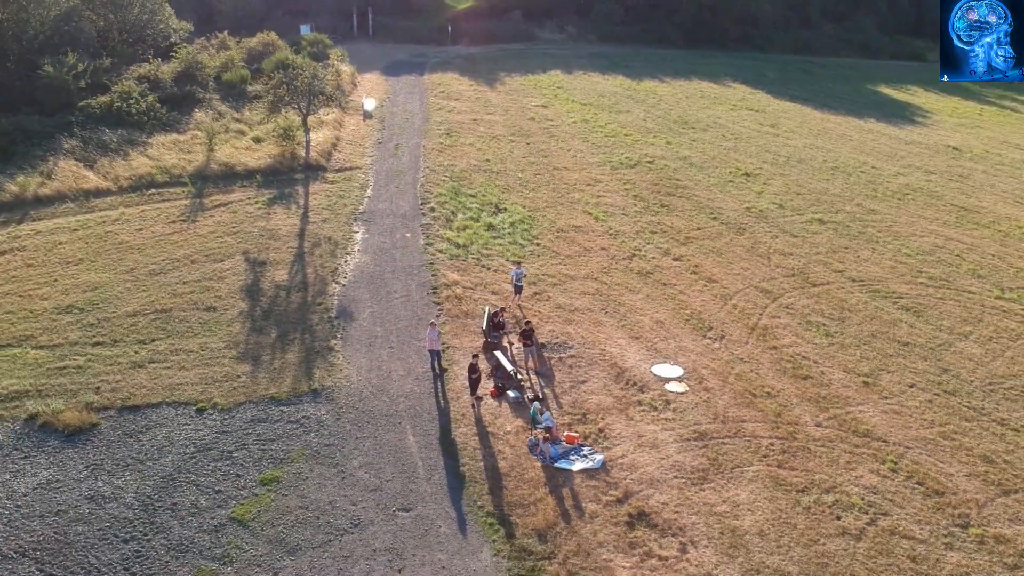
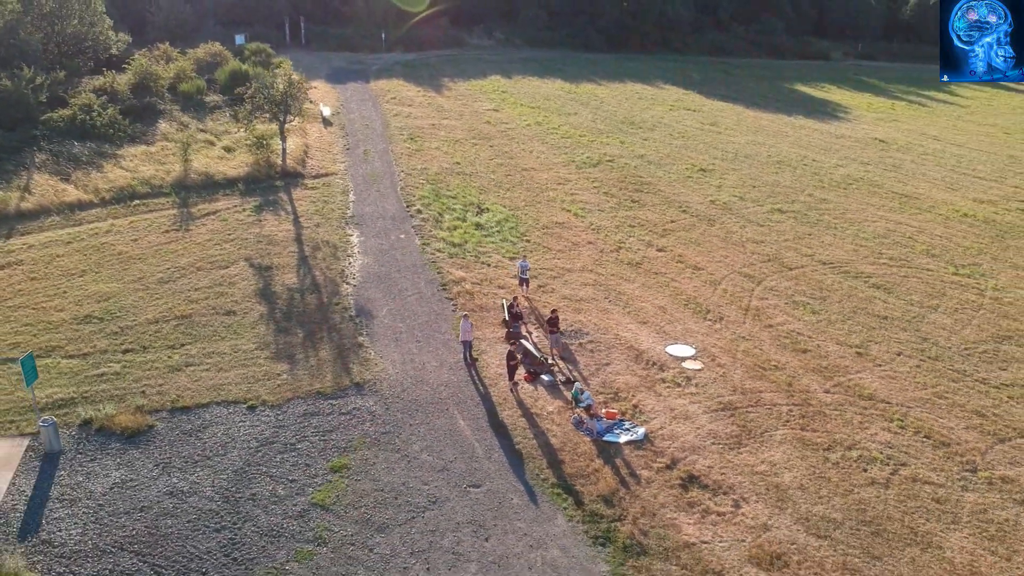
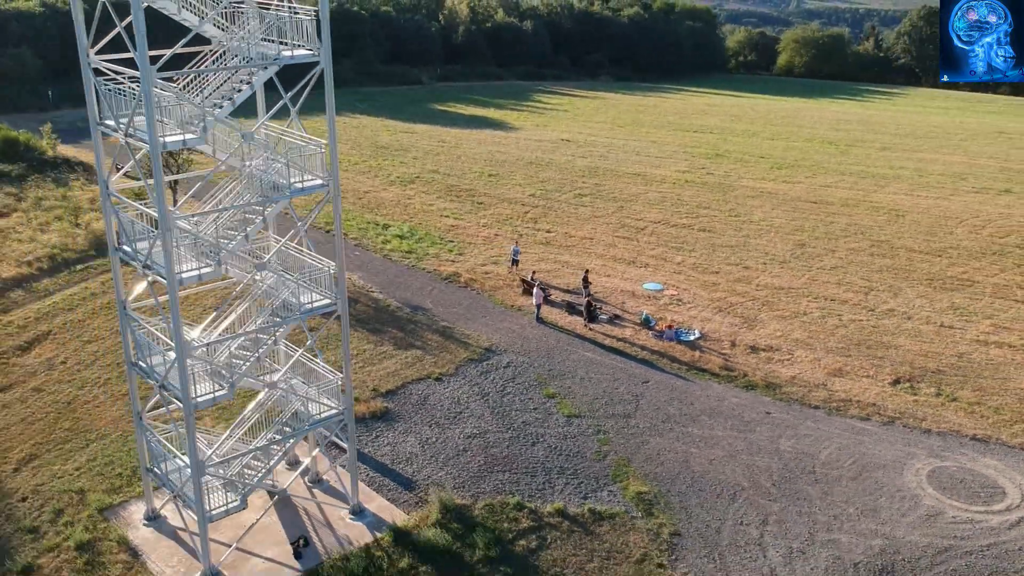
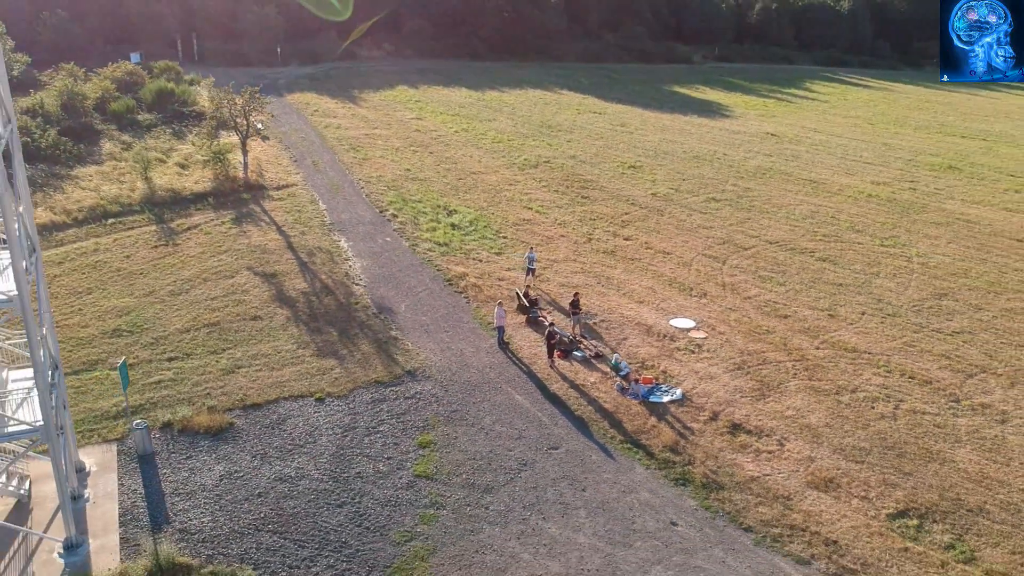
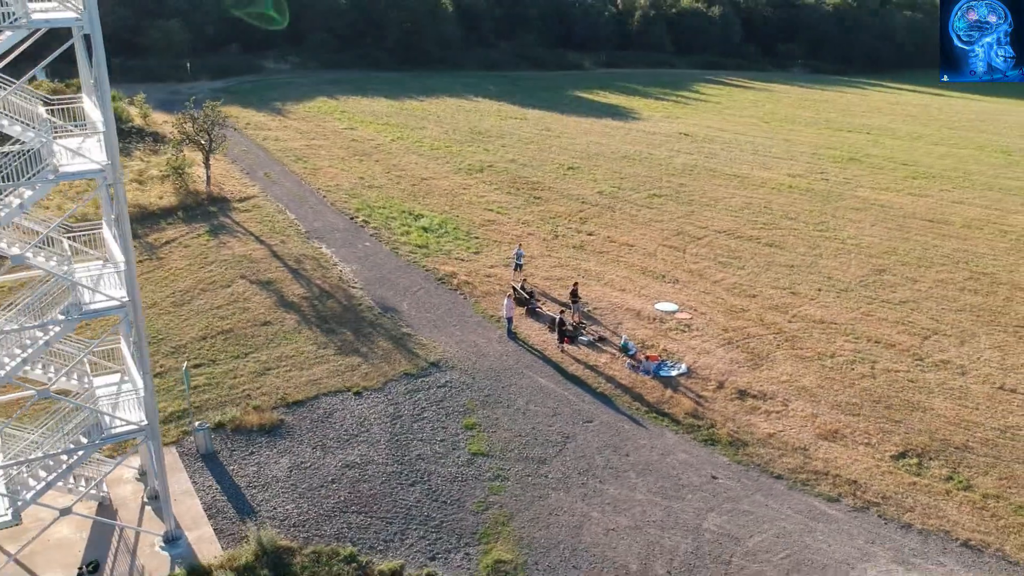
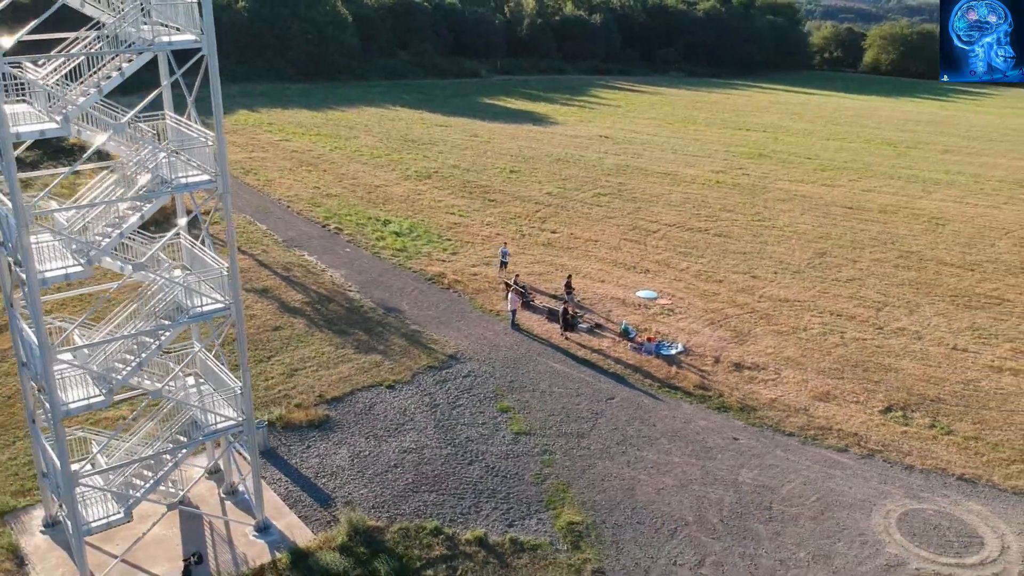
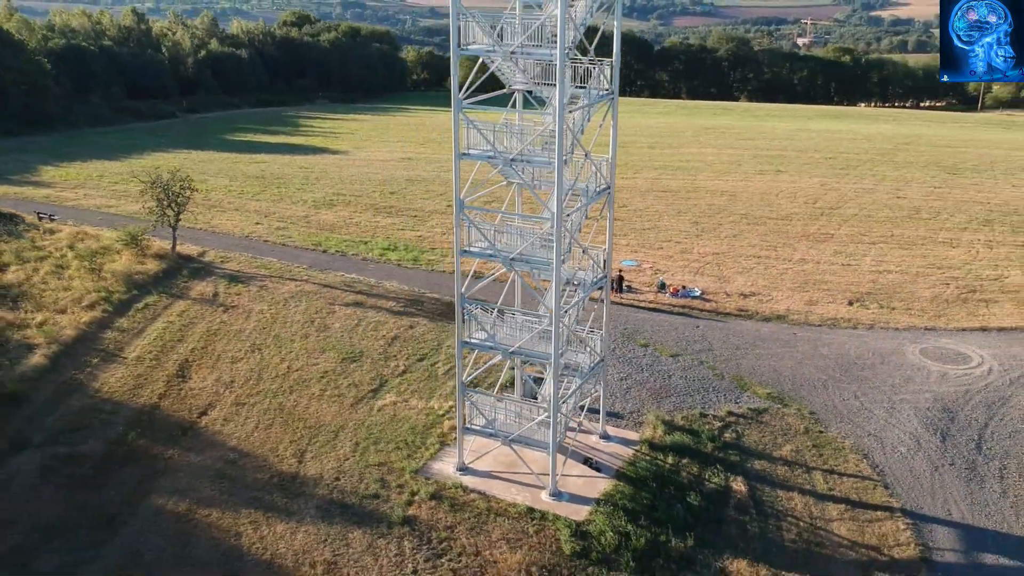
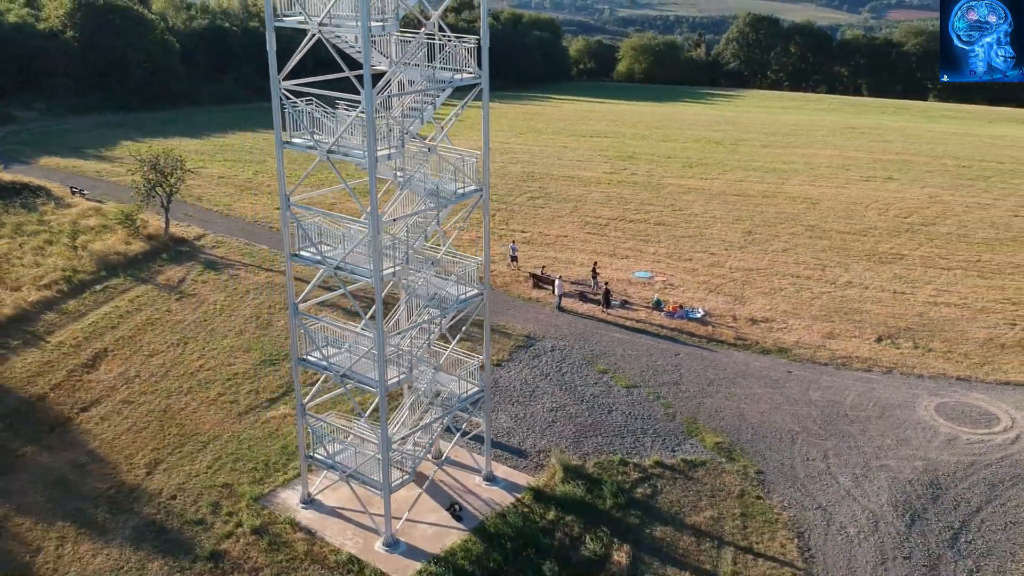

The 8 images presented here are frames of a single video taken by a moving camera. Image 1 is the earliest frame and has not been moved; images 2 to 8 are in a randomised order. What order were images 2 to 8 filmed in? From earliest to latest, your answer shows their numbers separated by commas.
2, 4, 5, 6, 3, 8, 7
